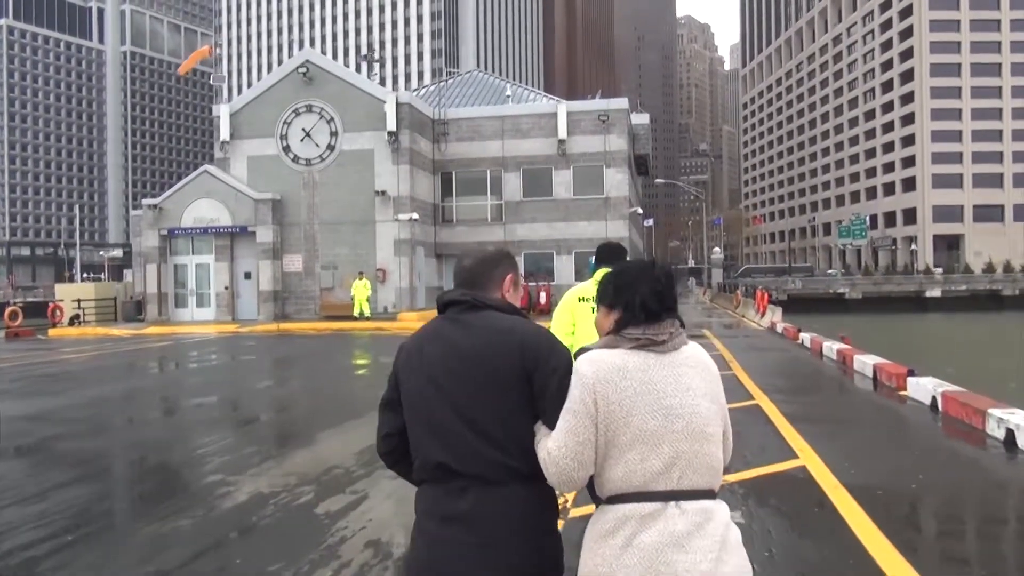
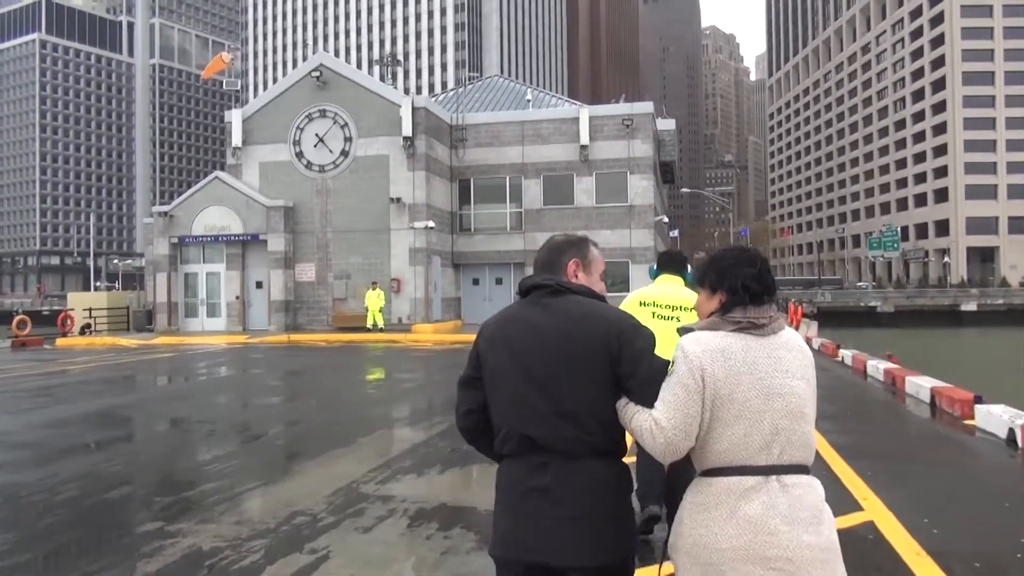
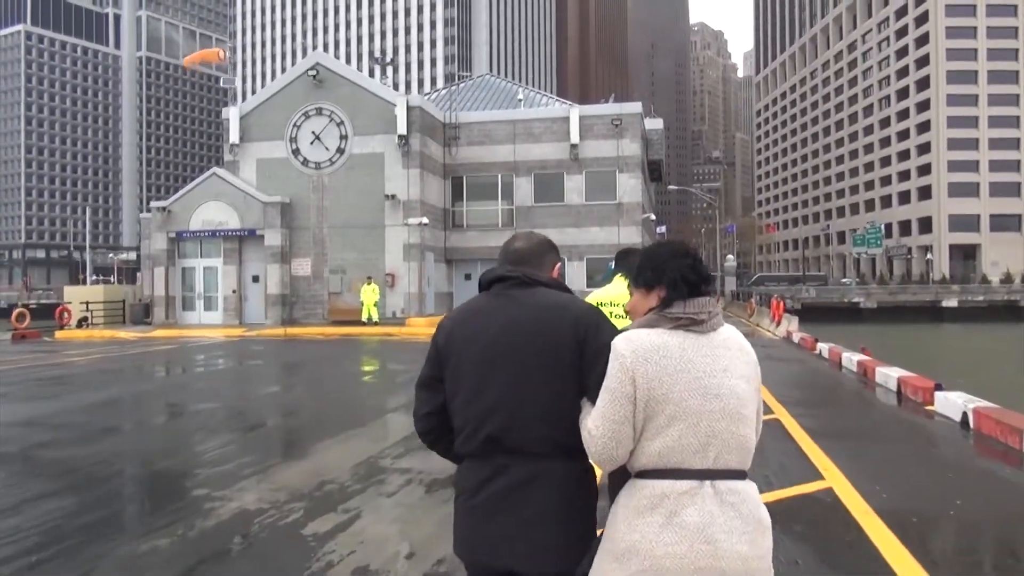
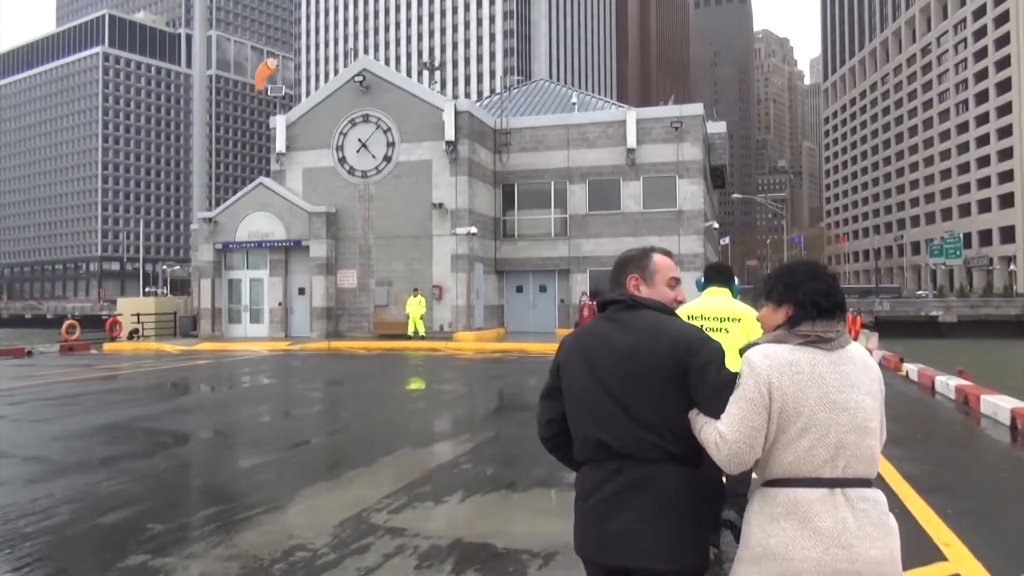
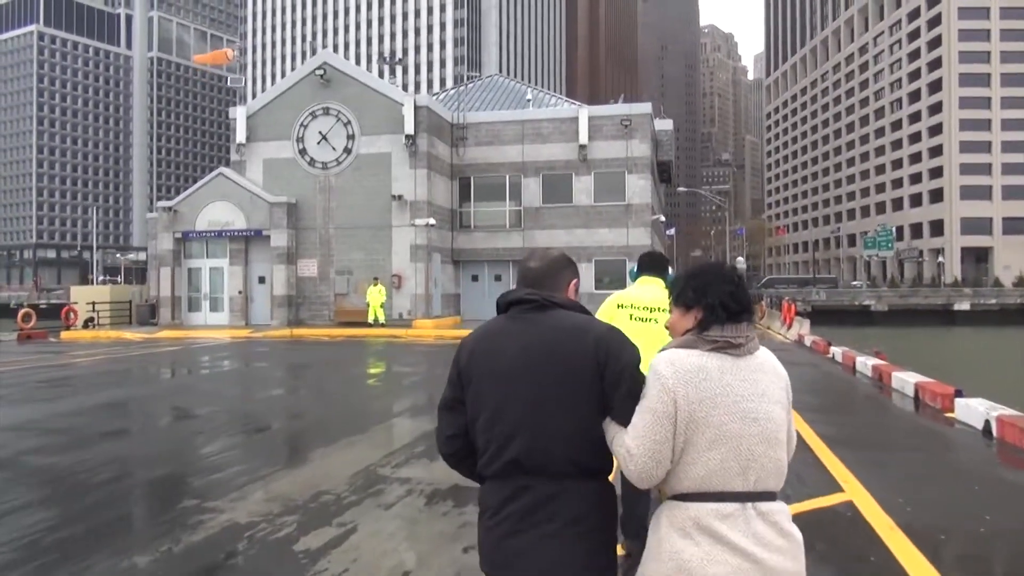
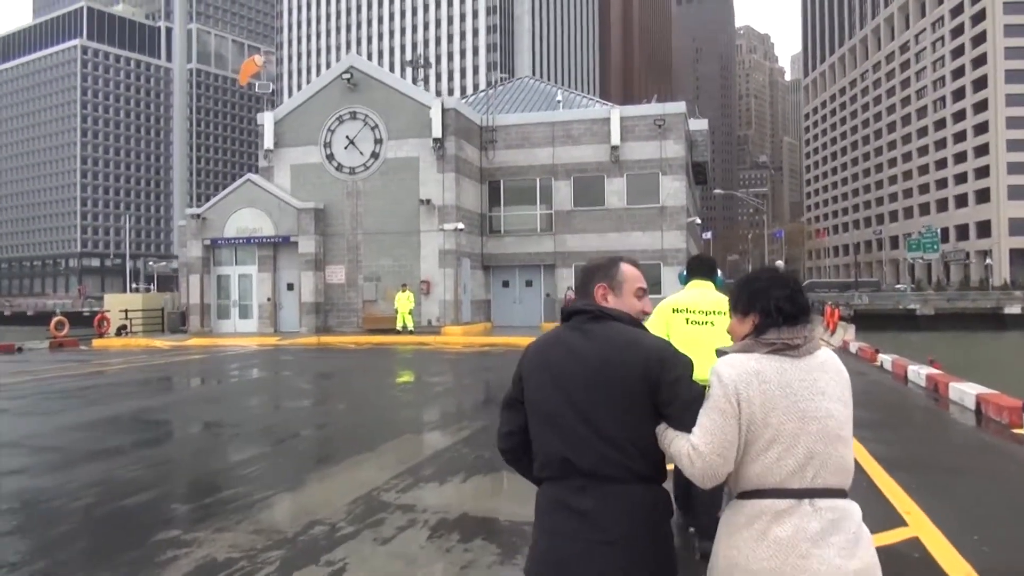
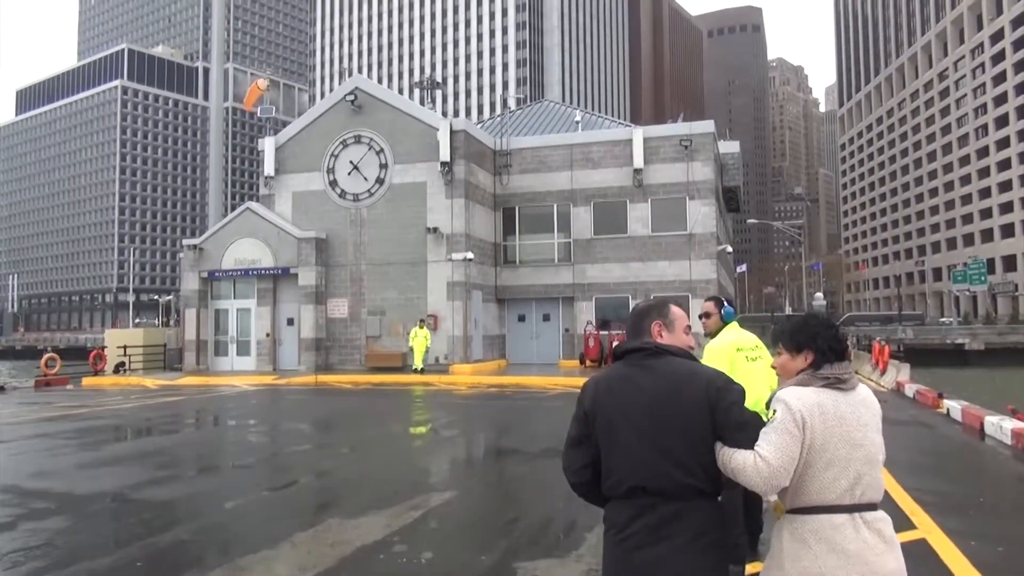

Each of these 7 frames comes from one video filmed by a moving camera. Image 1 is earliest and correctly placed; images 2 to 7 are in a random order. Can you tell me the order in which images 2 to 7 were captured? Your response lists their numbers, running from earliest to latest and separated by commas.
3, 5, 2, 6, 4, 7
